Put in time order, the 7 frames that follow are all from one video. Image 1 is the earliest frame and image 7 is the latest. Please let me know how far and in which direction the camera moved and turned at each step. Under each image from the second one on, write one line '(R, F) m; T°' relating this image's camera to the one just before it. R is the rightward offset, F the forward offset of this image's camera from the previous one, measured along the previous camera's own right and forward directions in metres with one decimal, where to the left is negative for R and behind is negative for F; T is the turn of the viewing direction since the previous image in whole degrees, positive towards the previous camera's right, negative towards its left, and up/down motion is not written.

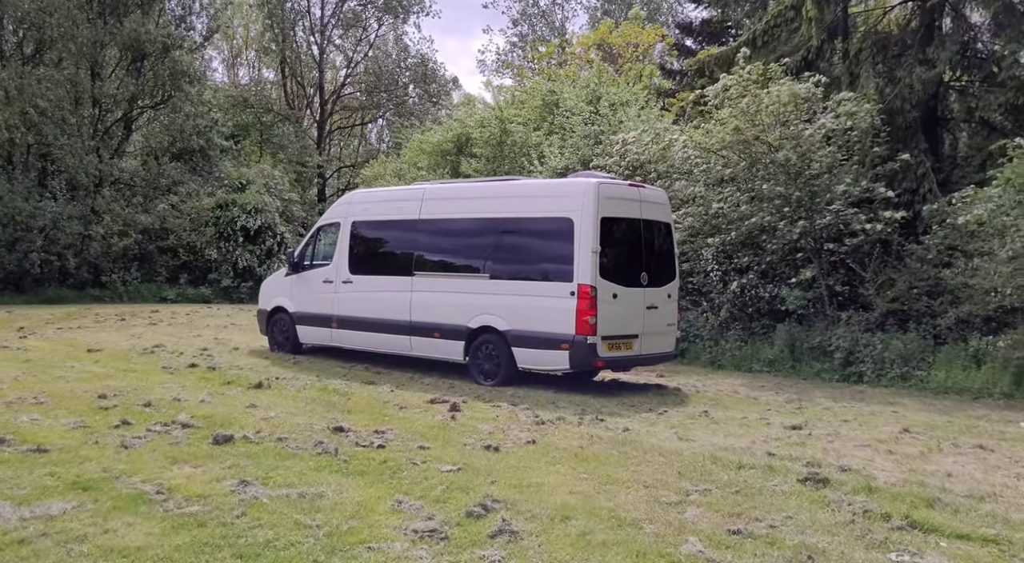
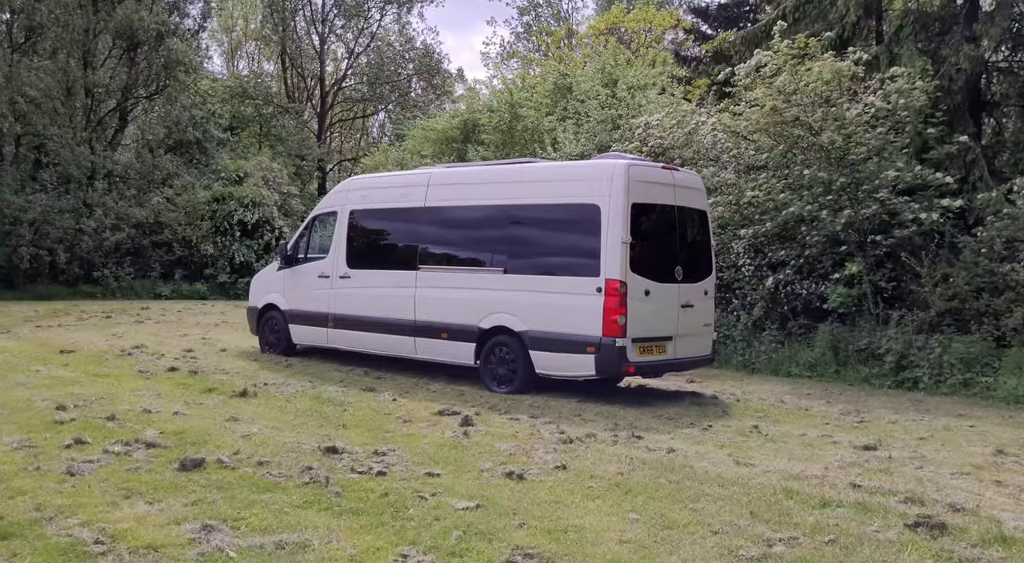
(-0.2, +1.2) m; 0°
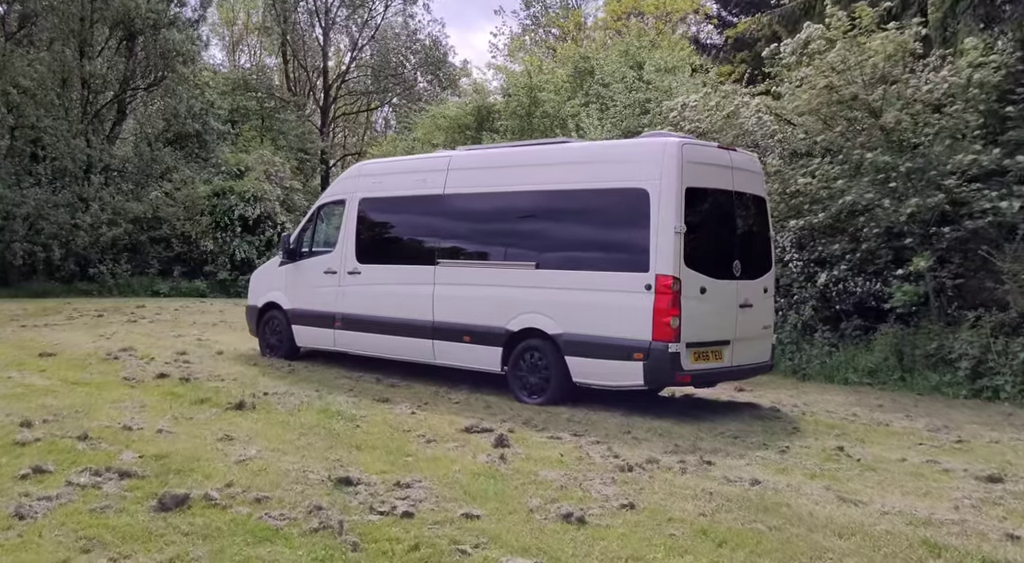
(-0.3, +1.1) m; 0°
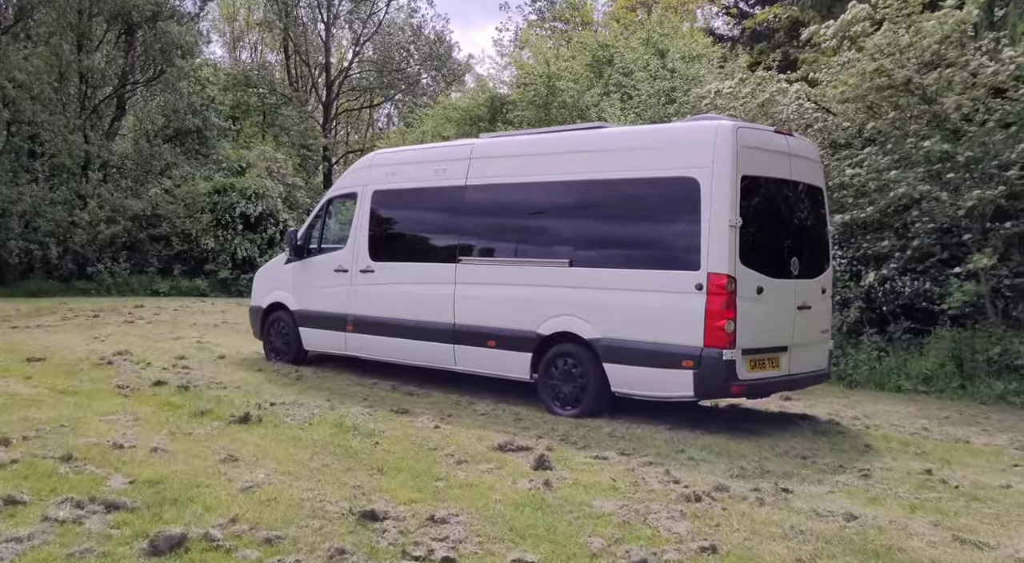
(-0.3, +0.8) m; 0°
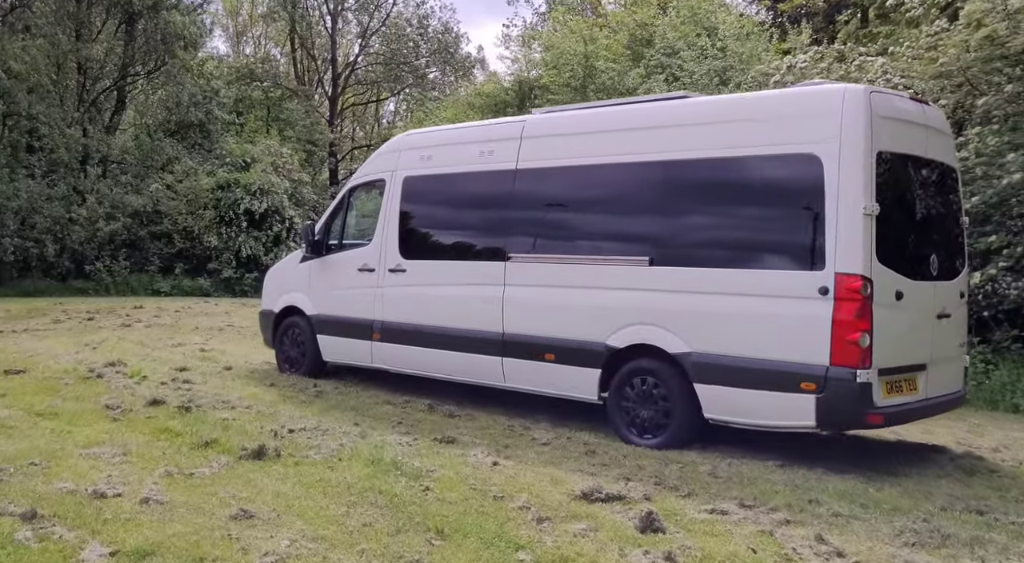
(-0.5, +1.3) m; 0°
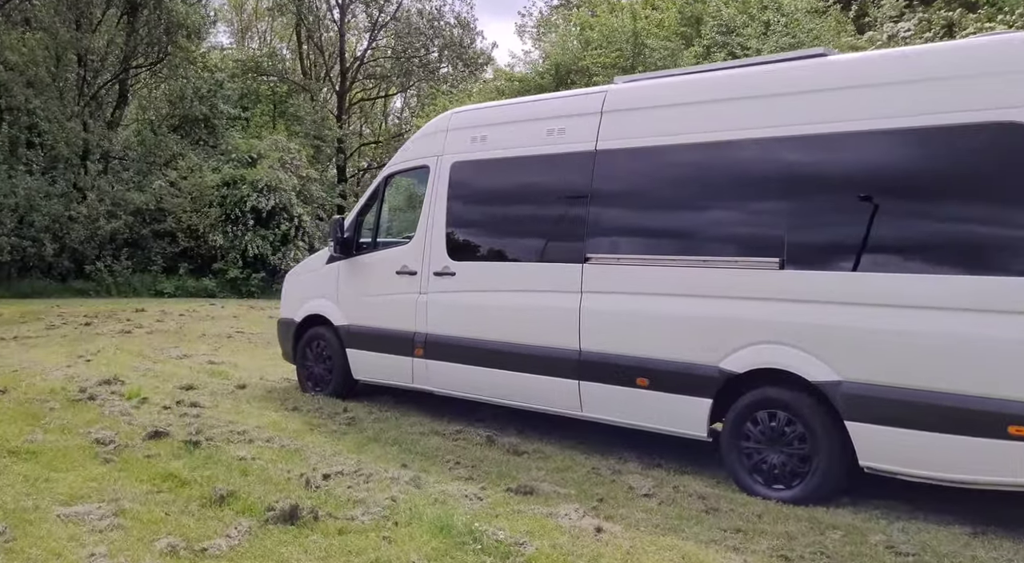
(-0.5, +1.3) m; 0°
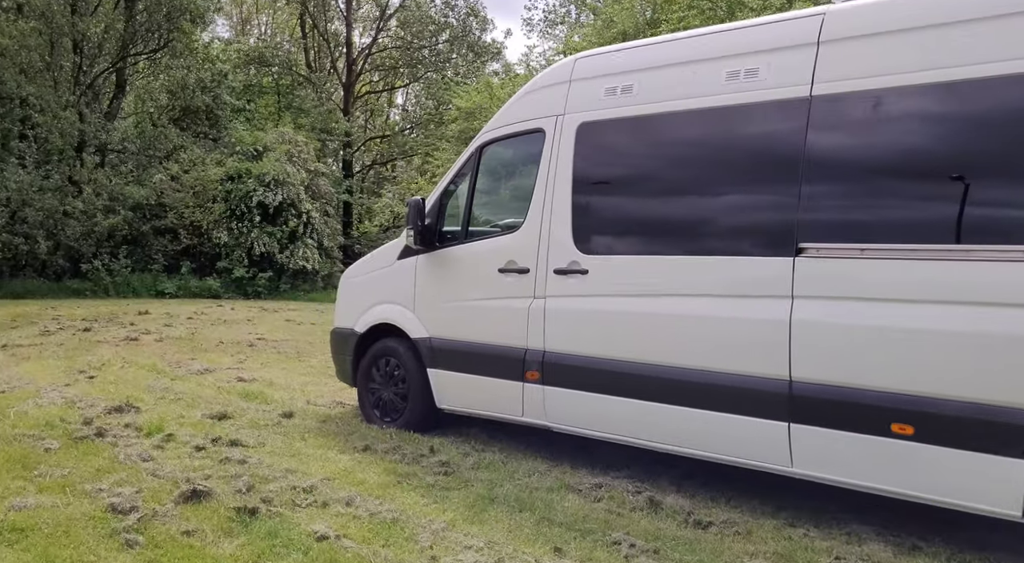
(-1.0, +1.7) m; 0°
